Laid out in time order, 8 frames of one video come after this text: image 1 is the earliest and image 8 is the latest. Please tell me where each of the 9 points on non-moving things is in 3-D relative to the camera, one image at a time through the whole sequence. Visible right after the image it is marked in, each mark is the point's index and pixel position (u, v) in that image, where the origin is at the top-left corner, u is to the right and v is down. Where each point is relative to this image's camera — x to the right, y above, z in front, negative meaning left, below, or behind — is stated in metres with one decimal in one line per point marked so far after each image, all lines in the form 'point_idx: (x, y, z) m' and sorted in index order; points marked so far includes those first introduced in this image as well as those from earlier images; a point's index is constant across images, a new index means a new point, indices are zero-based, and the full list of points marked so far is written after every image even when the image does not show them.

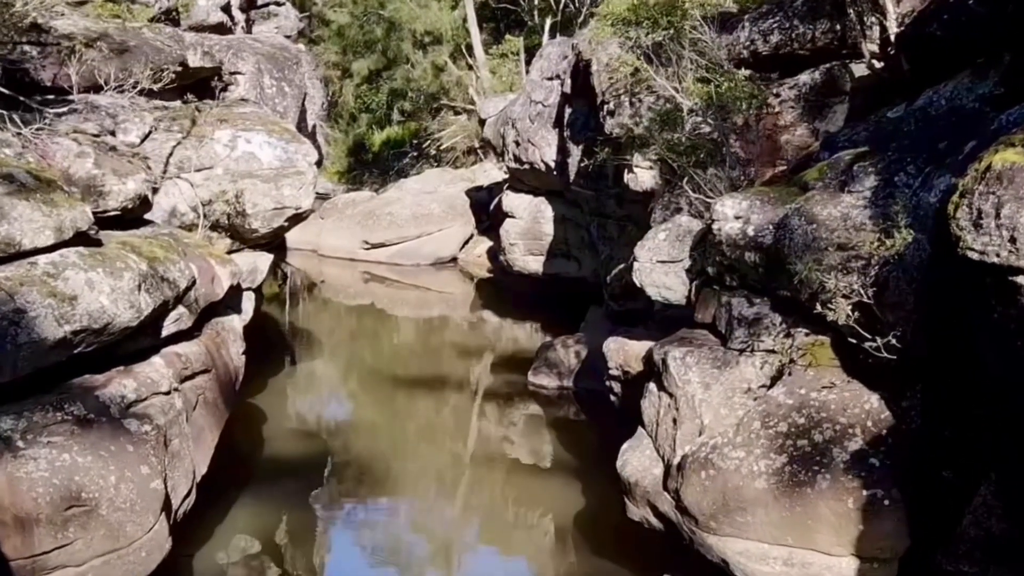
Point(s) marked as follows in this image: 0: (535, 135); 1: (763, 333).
0: (+0.2, +1.1, +10.1) m
1: (+0.9, -0.2, +5.0) m
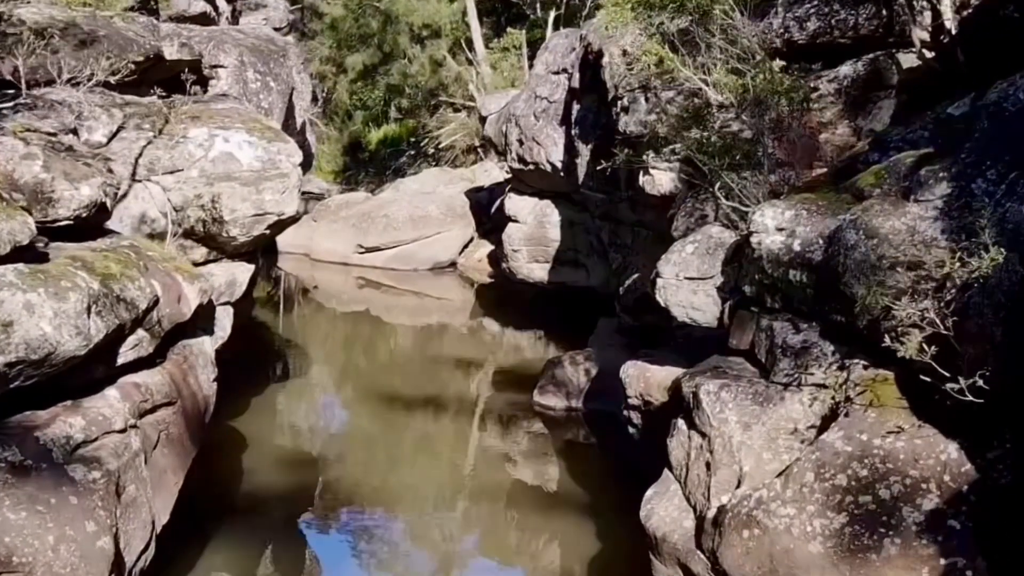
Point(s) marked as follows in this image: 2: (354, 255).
0: (+0.2, +1.0, +9.4) m
1: (+0.9, -0.2, +4.3) m
2: (-1.7, +0.3, +14.8) m
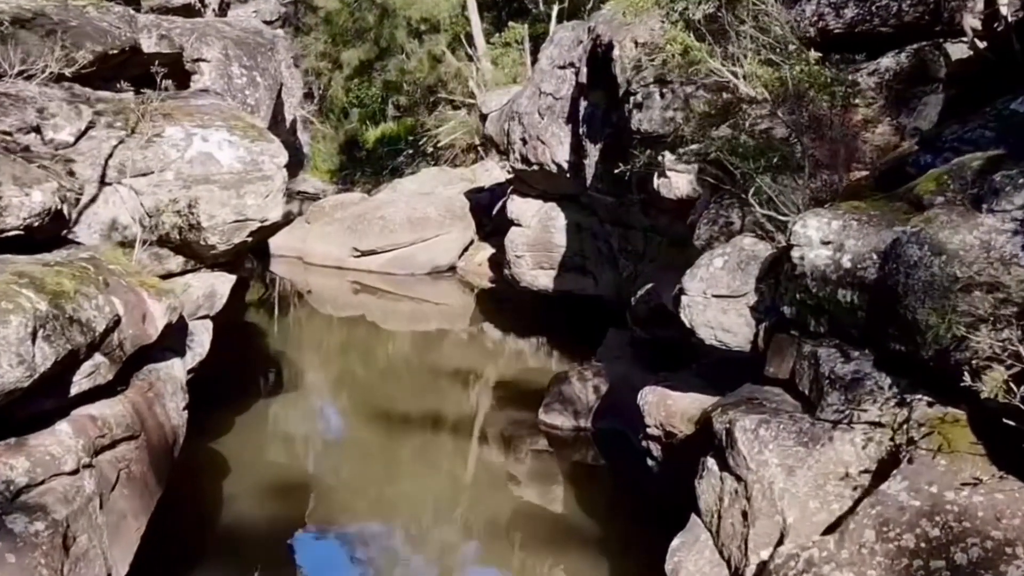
0: (+0.2, +1.0, +8.9) m
1: (+0.9, -0.3, +3.7) m
2: (-1.7, +0.3, +14.2) m
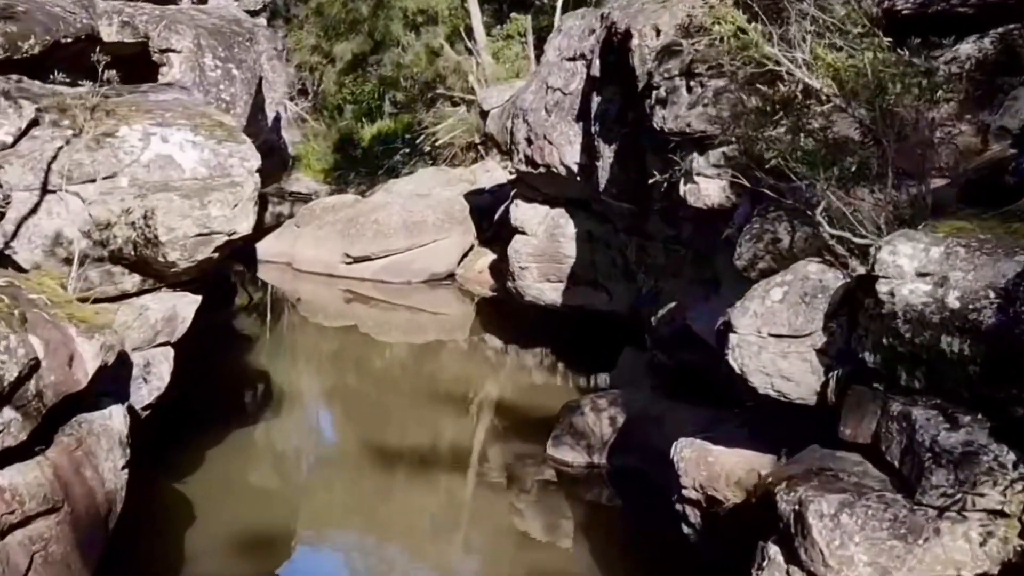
0: (+0.2, +0.9, +8.0) m
1: (+1.0, -0.4, +2.9) m
2: (-1.6, +0.2, +13.4) m
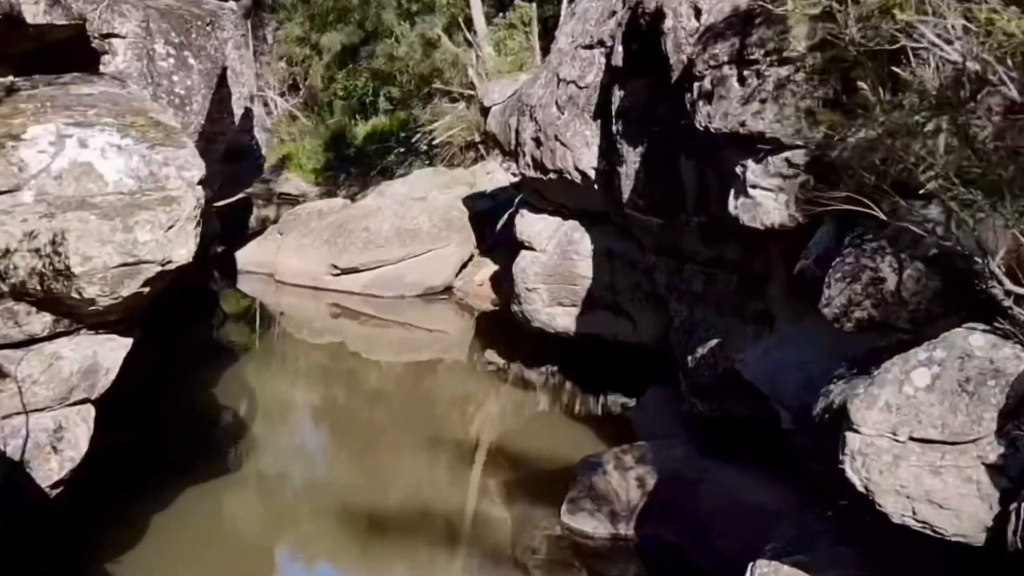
0: (+0.3, +0.8, +6.8) m
1: (+1.0, -0.5, +1.7) m
2: (-1.6, +0.1, +12.2) m
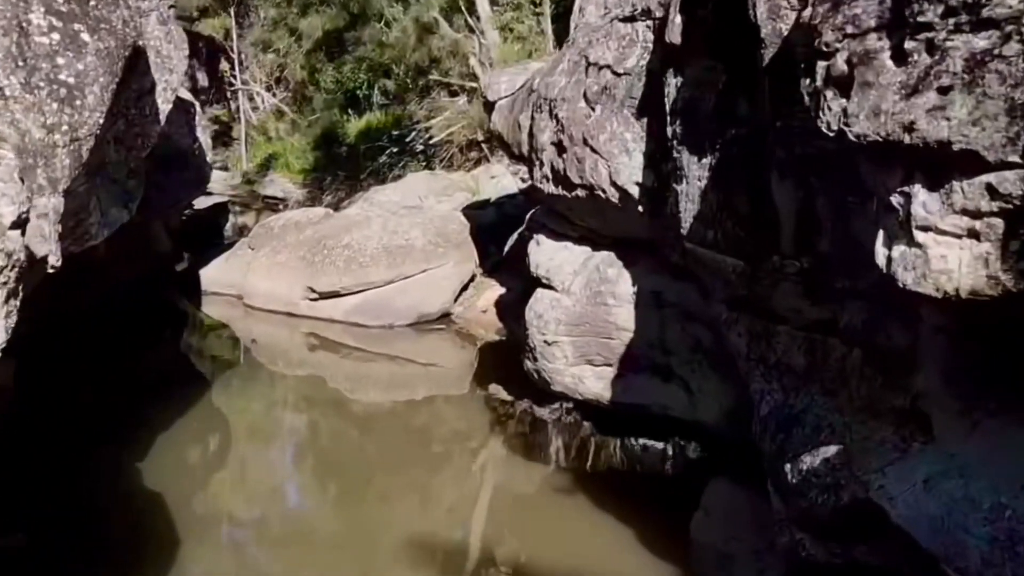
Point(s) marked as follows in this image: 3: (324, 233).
0: (+0.3, +0.6, +5.0) m
1: (+1.0, -0.8, -0.1) m
2: (-1.5, -0.1, +10.4) m
3: (-1.4, +0.4, +10.5) m
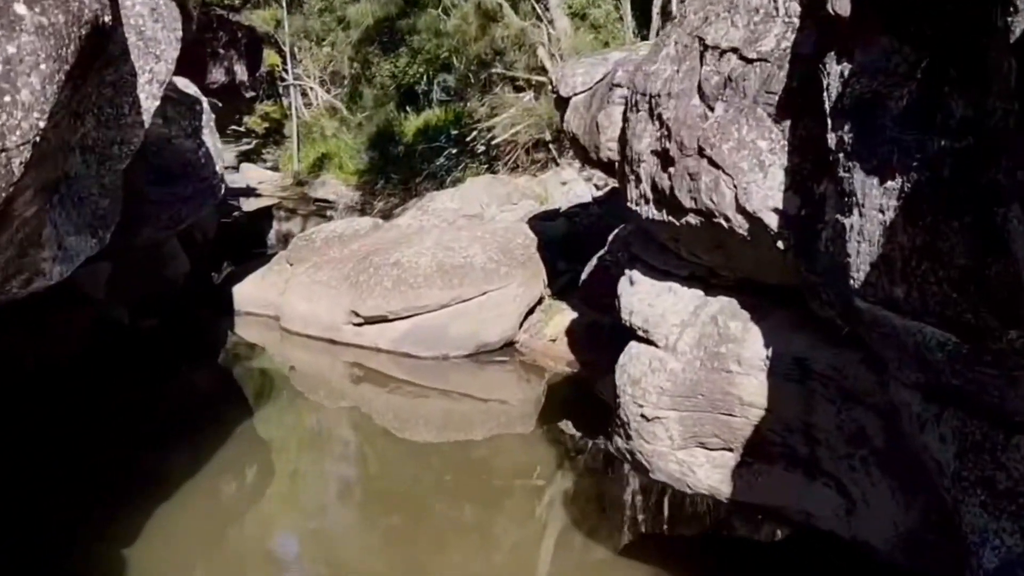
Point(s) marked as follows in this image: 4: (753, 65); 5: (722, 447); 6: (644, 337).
0: (+0.6, +0.4, +3.7) m
1: (+1.0, -1.0, -1.5) m
2: (-1.1, -0.2, +9.1) m
3: (-0.9, +0.3, +9.2) m
4: (+0.6, +0.6, +3.6) m
5: (+0.6, -0.5, +4.1) m
6: (+0.4, -0.2, +4.3) m
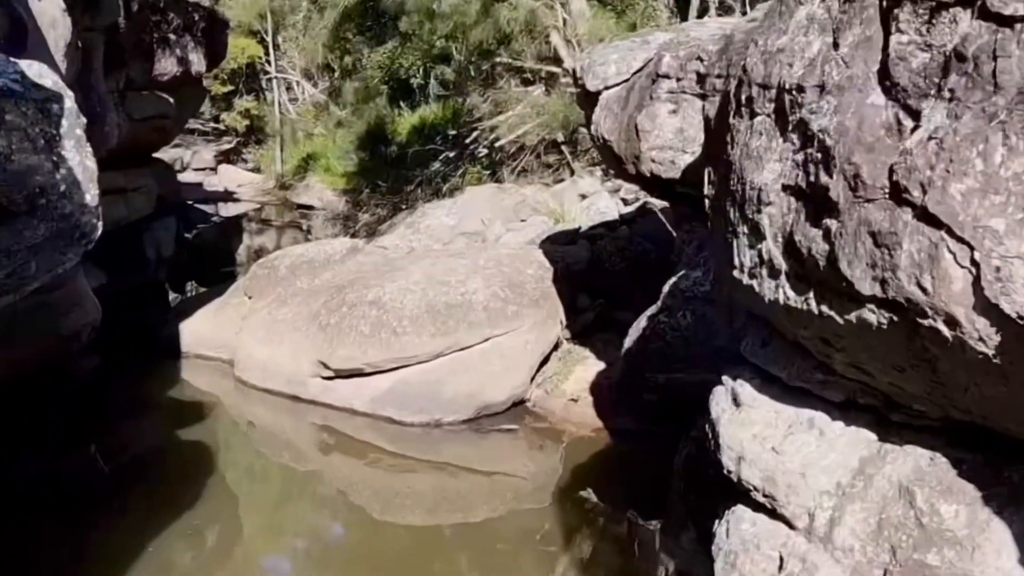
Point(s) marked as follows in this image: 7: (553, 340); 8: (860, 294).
0: (+0.6, +0.2, +1.8) m
1: (+1.1, -1.2, -3.3) m
2: (-1.0, -0.5, +7.3) m
3: (-0.9, +0.1, +7.4) m
4: (+0.7, +0.3, +1.8) m
5: (+0.7, -0.7, +2.2) m
6: (+0.5, -0.4, +2.5) m
7: (+0.2, -0.3, +7.0) m
8: (+0.5, 0.0, +2.0) m
